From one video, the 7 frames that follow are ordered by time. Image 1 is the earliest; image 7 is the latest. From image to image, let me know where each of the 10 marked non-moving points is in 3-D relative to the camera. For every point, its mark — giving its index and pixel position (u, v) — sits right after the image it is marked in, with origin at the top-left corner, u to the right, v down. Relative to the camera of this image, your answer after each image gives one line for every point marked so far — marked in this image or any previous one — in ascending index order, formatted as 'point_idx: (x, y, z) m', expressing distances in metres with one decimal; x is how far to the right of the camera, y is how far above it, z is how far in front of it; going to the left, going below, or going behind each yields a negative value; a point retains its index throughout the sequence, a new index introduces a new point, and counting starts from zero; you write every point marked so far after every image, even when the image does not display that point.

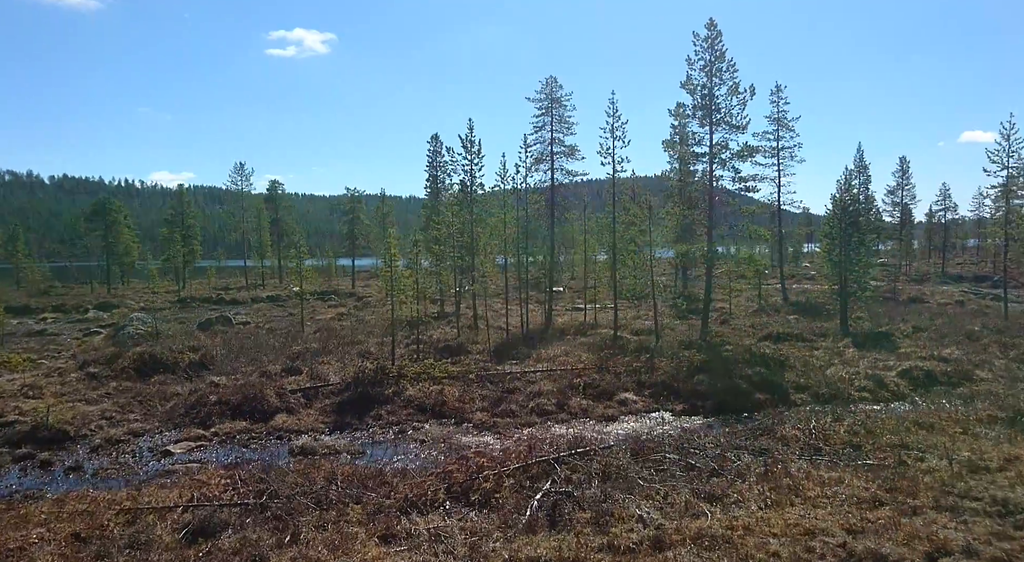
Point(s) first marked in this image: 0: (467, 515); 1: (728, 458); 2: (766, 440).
0: (-0.7, -3.6, +11.7) m
1: (+4.1, -3.3, +14.5) m
2: (+5.2, -3.3, +15.7) m
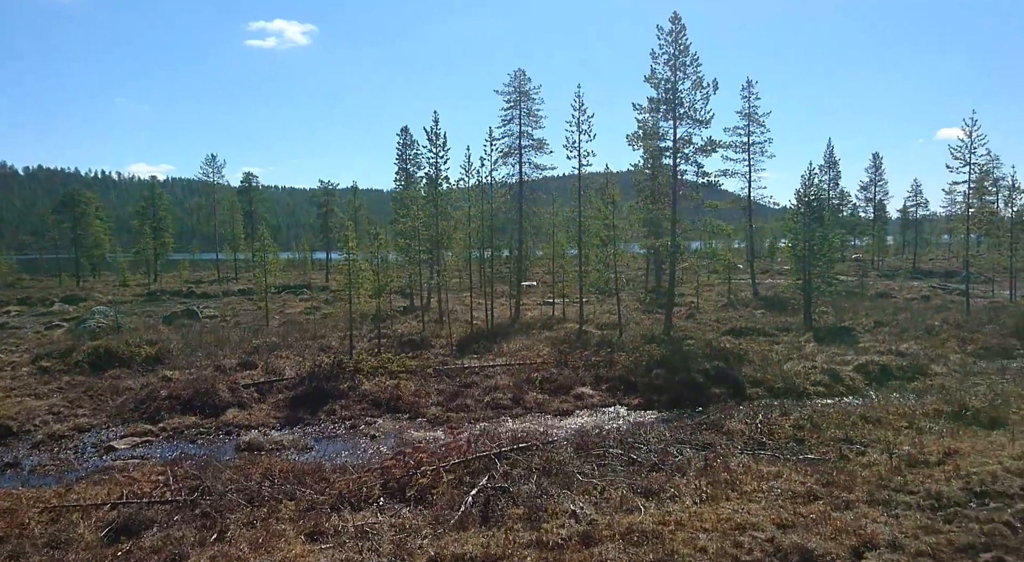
0: (-1.7, -3.5, +11.6) m
1: (+3.0, -3.2, +14.5) m
2: (+4.1, -3.2, +15.7) m
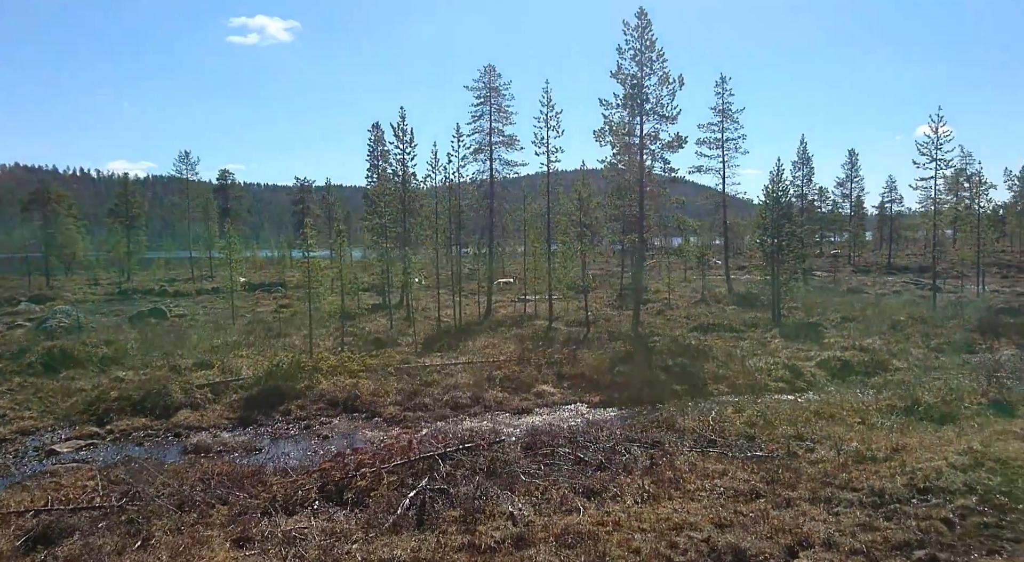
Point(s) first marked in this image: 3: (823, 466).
0: (-2.6, -3.4, +11.3) m
1: (+2.0, -3.2, +14.4) m
2: (+3.0, -3.1, +15.6) m
3: (+5.6, -3.4, +13.9) m
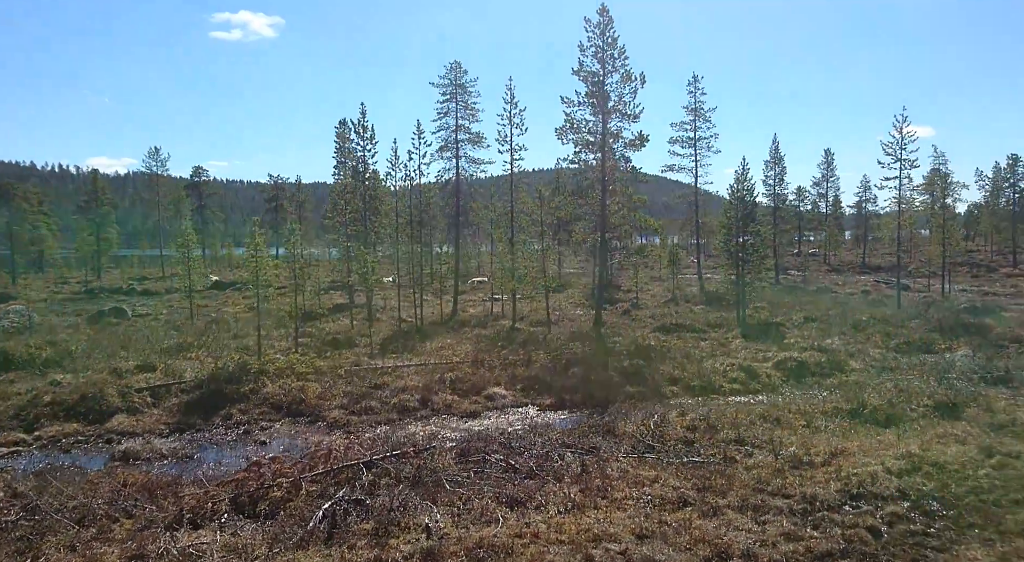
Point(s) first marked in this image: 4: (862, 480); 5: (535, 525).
0: (-3.8, -3.5, +10.9) m
1: (+0.7, -3.2, +14.0) m
2: (+1.7, -3.1, +15.3) m
3: (+4.4, -3.4, +13.7) m
4: (+6.0, -3.4, +13.3) m
5: (+0.3, -3.5, +11.0) m
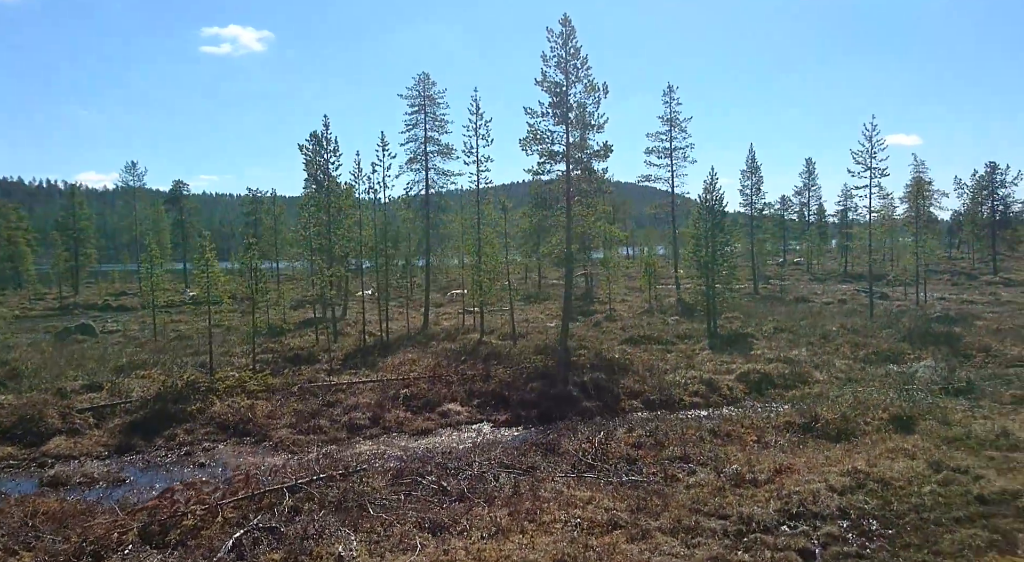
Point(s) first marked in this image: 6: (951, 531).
0: (-5.0, -3.8, +10.4) m
1: (-0.5, -3.5, +13.6) m
2: (+0.6, -3.4, +14.9) m
3: (+3.2, -3.6, +13.3) m
4: (+4.9, -3.6, +12.9) m
5: (-0.8, -3.7, +10.6) m
6: (+6.7, -3.8, +11.7) m
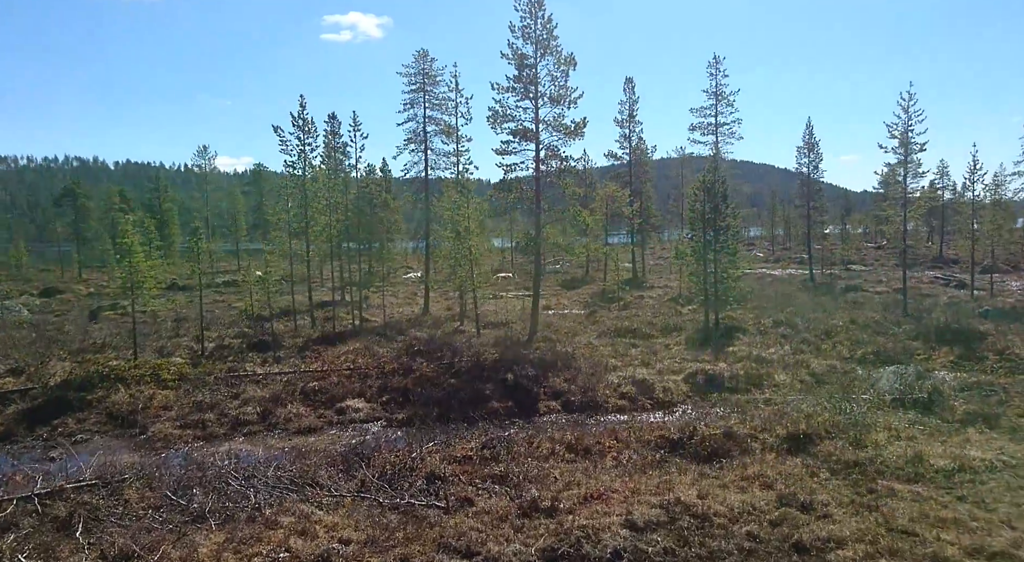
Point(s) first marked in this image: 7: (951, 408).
0: (-9.1, -3.7, +9.8) m
1: (-4.2, -3.4, +12.4) m
2: (-3.0, -3.3, +13.5) m
3: (-0.6, -3.6, +11.6) m
4: (+1.0, -3.7, +11.0) m
5: (-4.9, -3.7, +9.5) m
6: (+2.7, -3.9, +9.6) m
7: (+10.2, -3.0, +17.8) m
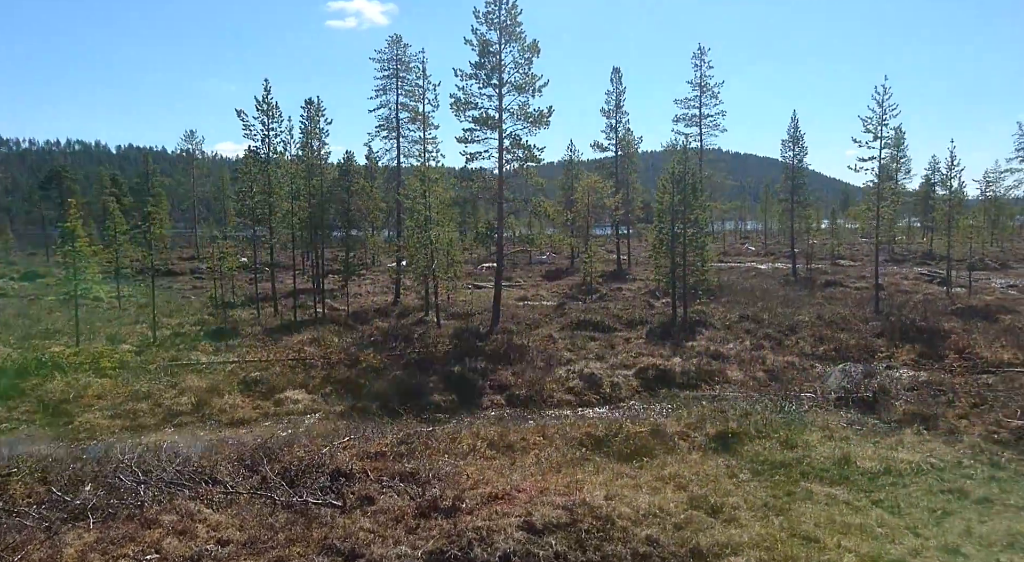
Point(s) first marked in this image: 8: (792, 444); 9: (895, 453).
0: (-10.6, -3.5, +9.4) m
1: (-5.7, -3.2, +12.0) m
2: (-4.6, -3.1, +13.1) m
3: (-2.1, -3.5, +11.2) m
4: (-0.5, -3.5, +10.6) m
5: (-6.4, -3.6, +9.1) m
6: (+1.1, -3.8, +9.2) m
7: (+8.7, -2.9, +17.4) m
8: (+5.5, -3.2, +15.0) m
9: (+7.1, -3.2, +14.2) m
